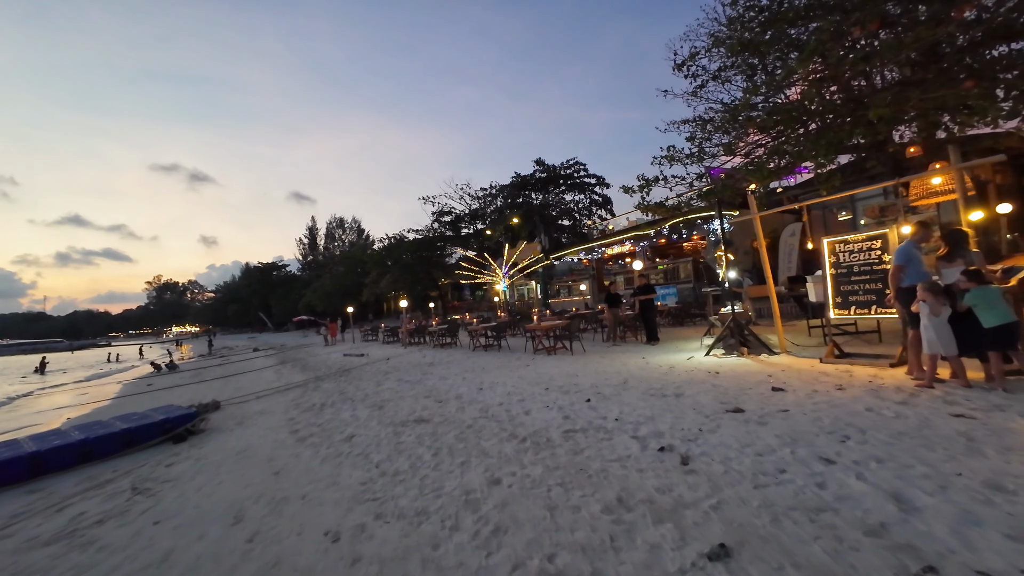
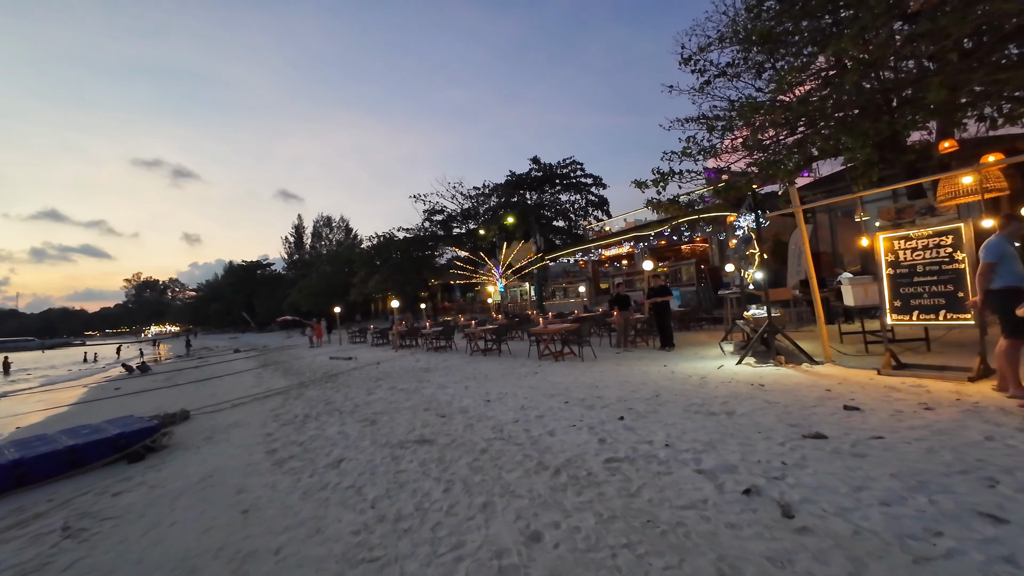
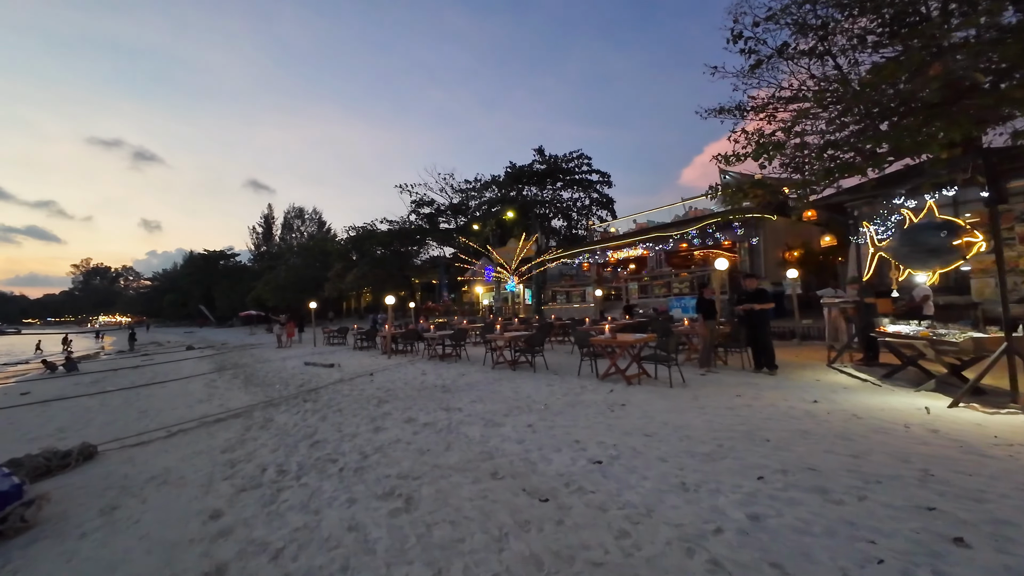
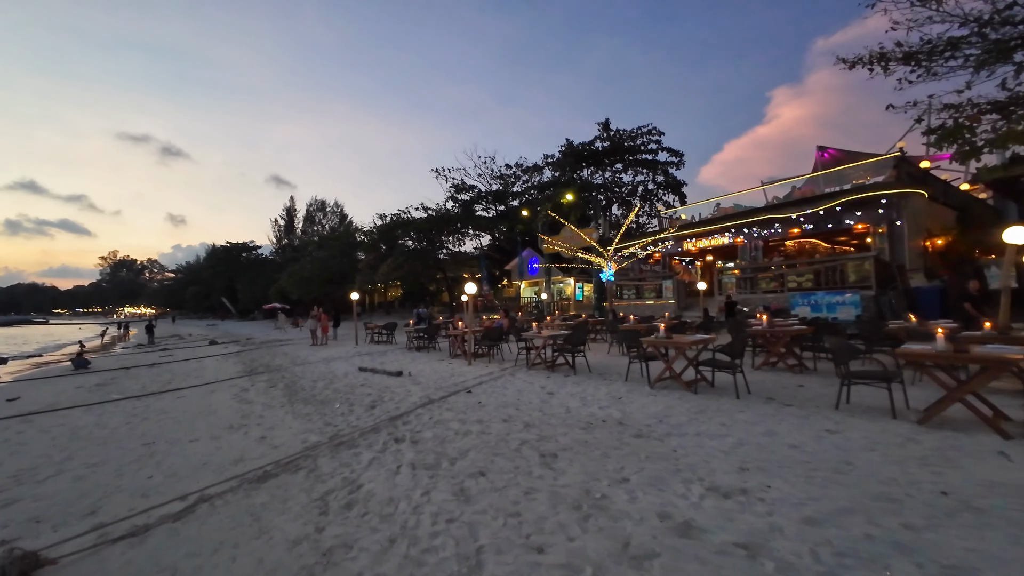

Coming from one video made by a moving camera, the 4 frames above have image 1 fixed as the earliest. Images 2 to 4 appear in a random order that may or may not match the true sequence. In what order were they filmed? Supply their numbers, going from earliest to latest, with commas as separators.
2, 3, 4
